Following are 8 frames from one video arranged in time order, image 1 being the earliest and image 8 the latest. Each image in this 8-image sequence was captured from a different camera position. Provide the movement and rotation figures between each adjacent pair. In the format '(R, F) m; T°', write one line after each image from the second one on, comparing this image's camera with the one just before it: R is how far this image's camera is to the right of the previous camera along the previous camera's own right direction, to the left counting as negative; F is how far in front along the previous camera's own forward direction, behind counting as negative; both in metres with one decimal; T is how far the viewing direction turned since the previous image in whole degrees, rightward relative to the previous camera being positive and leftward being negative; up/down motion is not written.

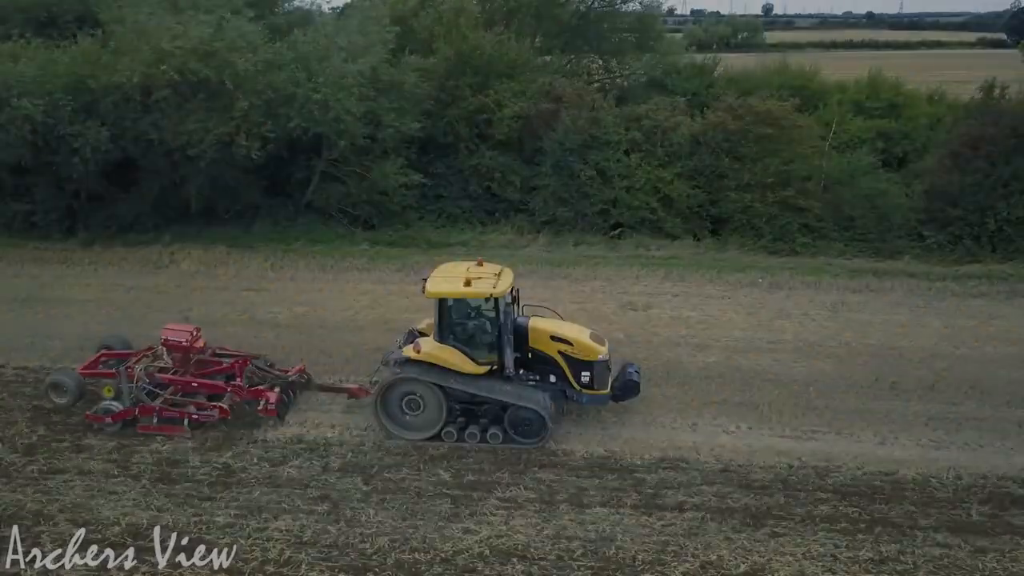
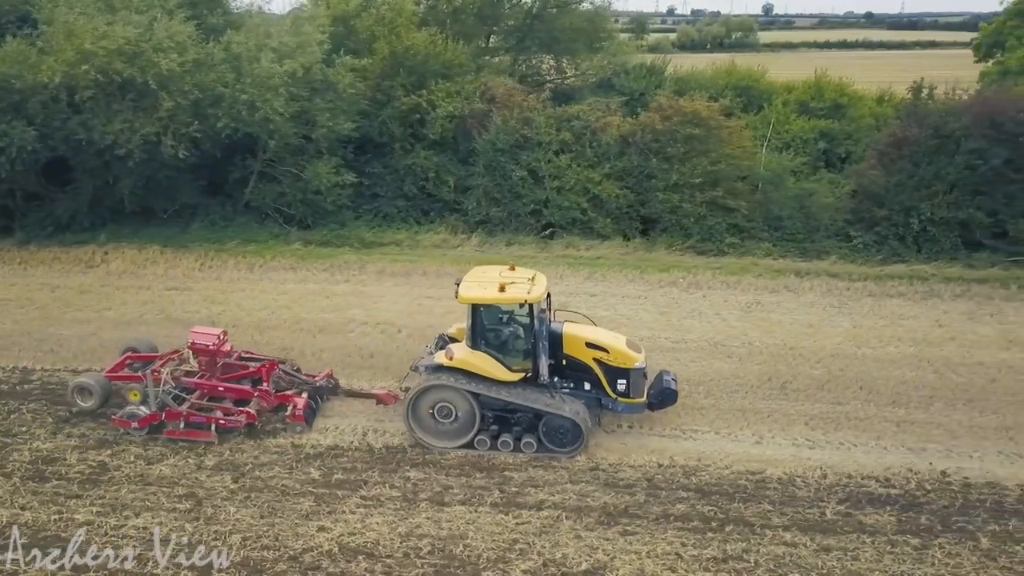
(+1.6, -0.1) m; 0°
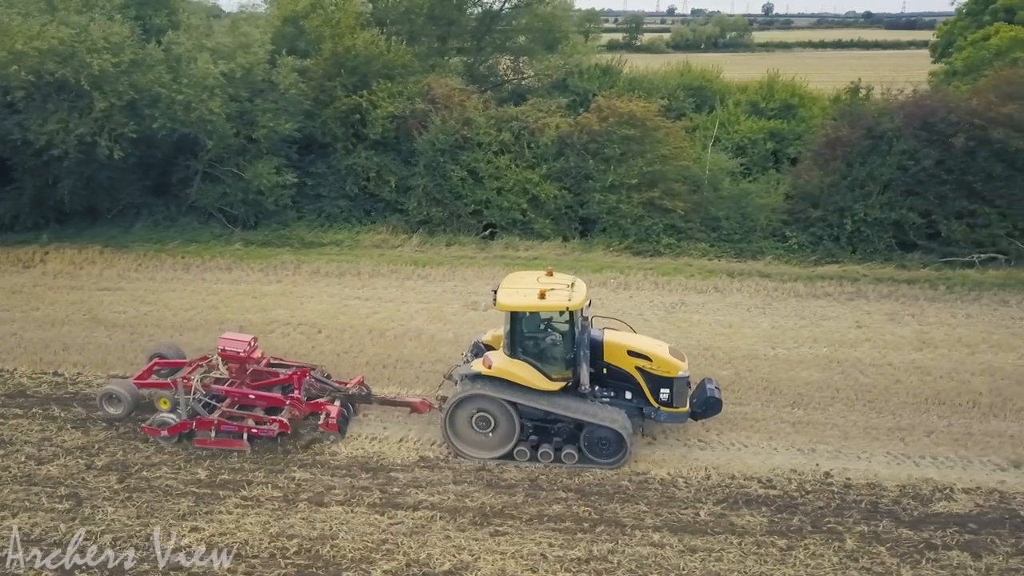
(+1.4, 0.0) m; 0°
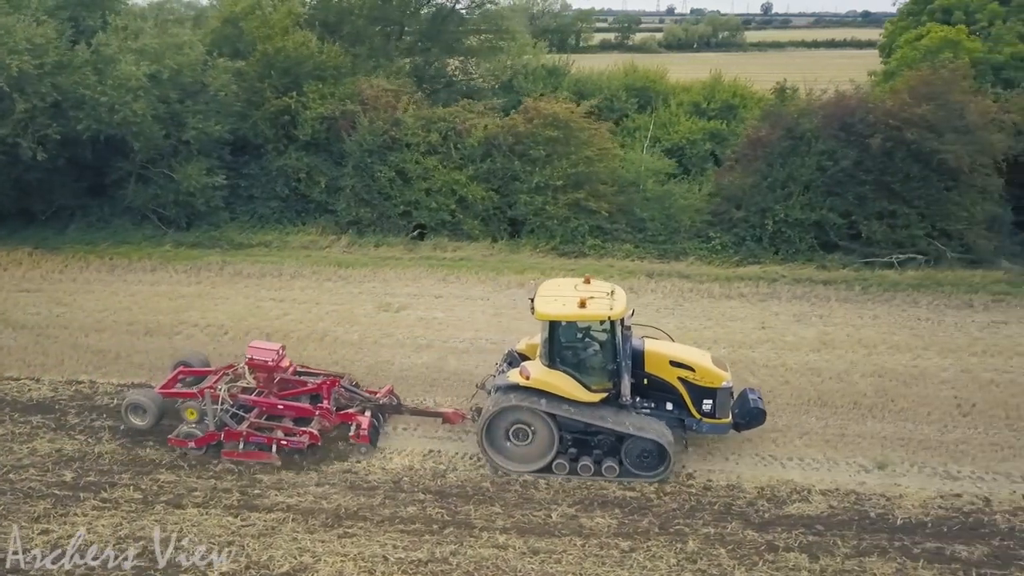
(+1.6, 0.0) m; 0°
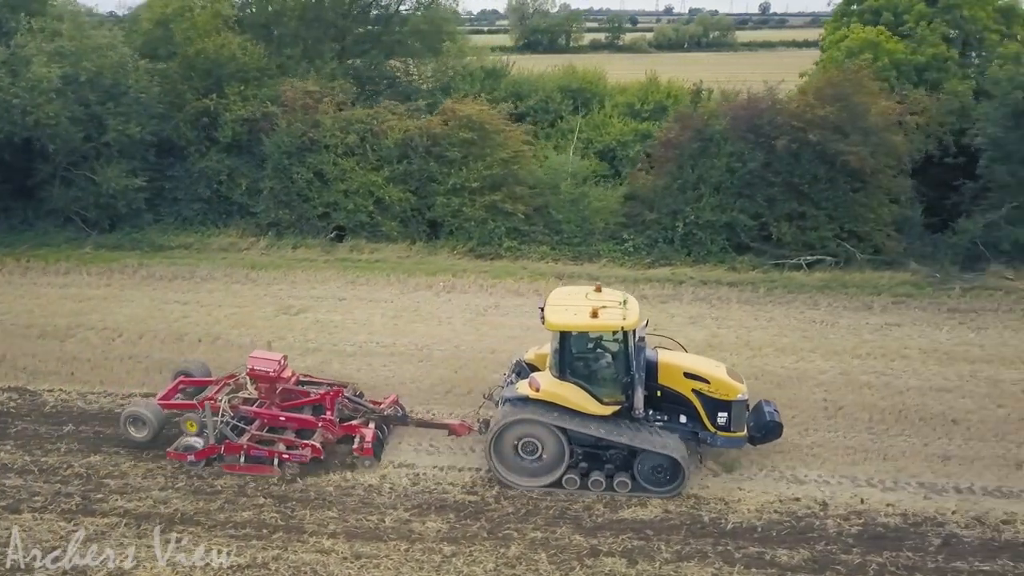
(+1.8, 0.0) m; 0°
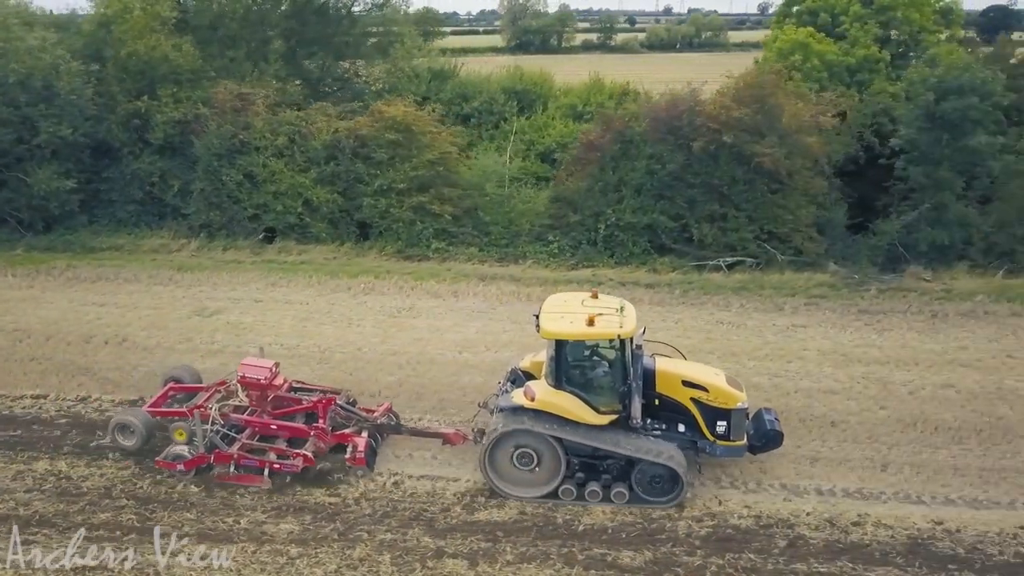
(+1.6, 0.0) m; 0°
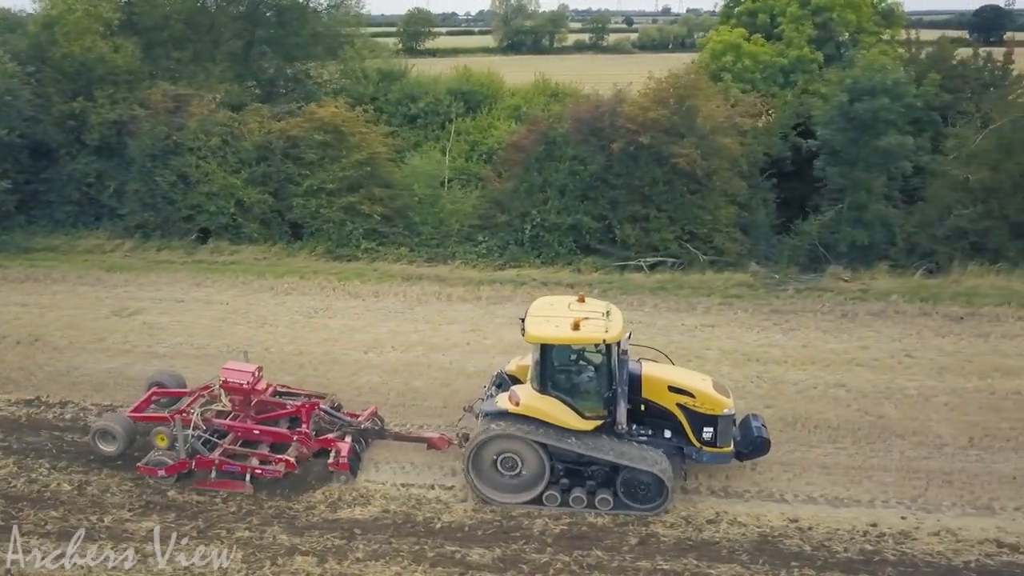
(+1.5, -0.1) m; 0°
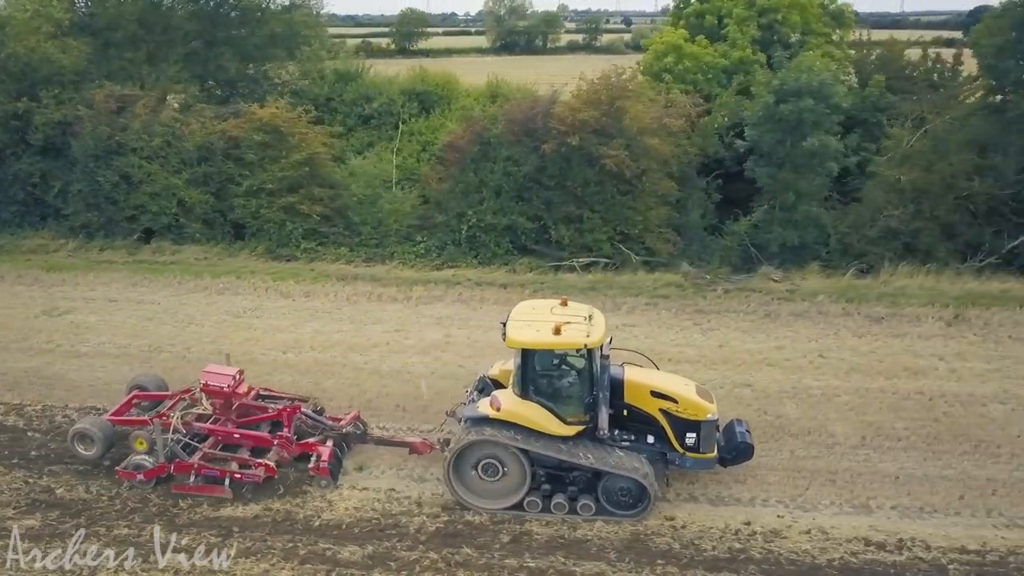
(+1.3, -0.1) m; 0°
